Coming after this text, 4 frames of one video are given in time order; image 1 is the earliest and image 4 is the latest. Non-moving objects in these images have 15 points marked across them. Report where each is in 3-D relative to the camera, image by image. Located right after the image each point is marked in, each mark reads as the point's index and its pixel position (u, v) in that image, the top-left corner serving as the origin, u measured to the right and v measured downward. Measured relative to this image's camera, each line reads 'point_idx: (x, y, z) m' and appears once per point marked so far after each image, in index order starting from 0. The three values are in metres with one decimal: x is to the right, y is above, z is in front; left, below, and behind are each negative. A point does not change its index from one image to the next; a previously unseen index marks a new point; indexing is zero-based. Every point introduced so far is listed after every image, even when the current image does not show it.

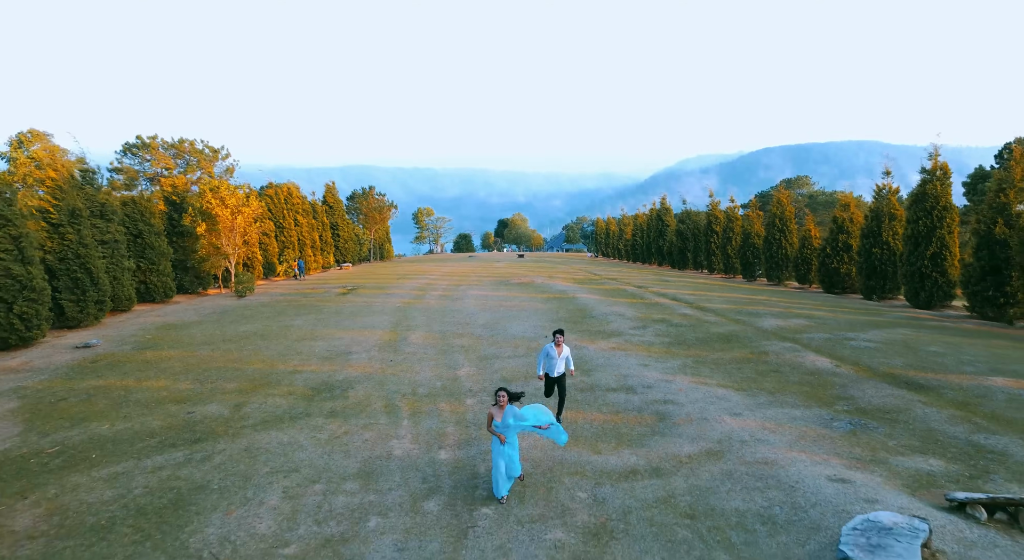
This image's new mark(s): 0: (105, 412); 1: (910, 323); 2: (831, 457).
0: (-7.8, -2.5, +10.0) m
1: (+13.5, -1.5, +17.8) m
2: (+4.3, -2.4, +7.1) m
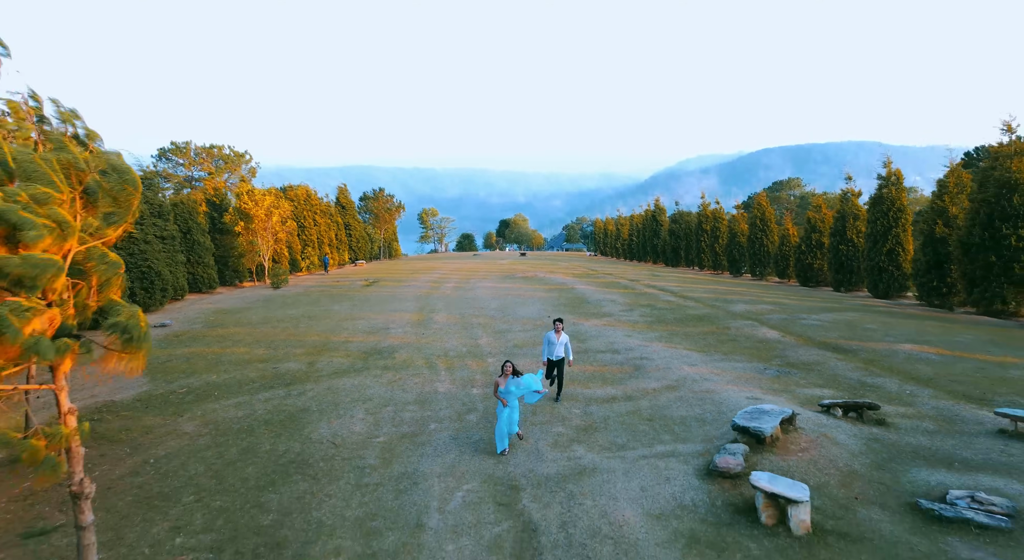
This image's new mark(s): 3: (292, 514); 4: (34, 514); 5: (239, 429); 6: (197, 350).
0: (-7.5, -2.2, +12.8) m
1: (+13.8, -1.1, +20.6) m
2: (+4.6, -2.0, +9.9) m
3: (-2.8, -2.9, +6.6) m
4: (-6.3, -3.1, +6.9) m
5: (-4.8, -2.6, +9.2) m
6: (-8.7, -1.9, +14.5) m
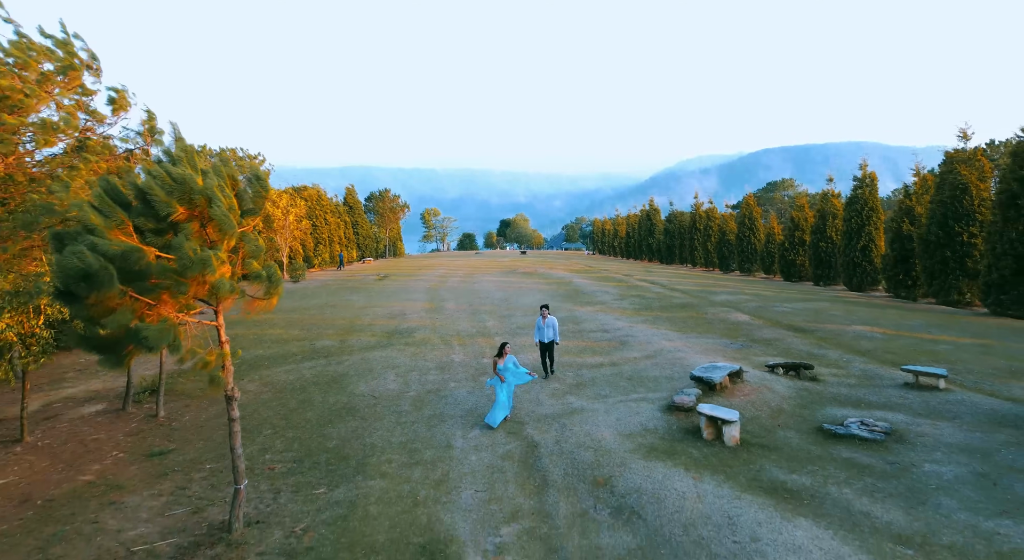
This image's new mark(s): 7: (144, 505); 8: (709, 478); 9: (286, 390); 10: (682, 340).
0: (-7.4, -1.8, +14.9) m
1: (+13.9, -0.8, +22.6) m
2: (+4.7, -1.7, +11.9) m
3: (-2.7, -2.6, +8.6) m
4: (-6.2, -2.8, +9.0) m
5: (-4.7, -2.2, +11.2) m
6: (-8.6, -1.6, +16.5) m
7: (-4.9, -2.9, +7.0) m
8: (+2.5, -2.5, +6.6) m
9: (-4.8, -2.3, +11.1) m
10: (+4.4, -1.6, +13.5) m
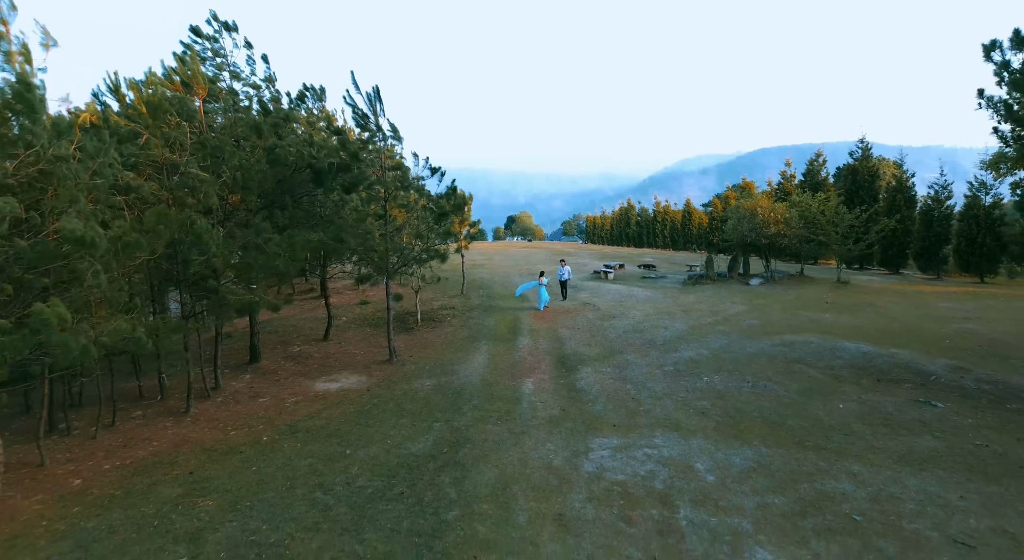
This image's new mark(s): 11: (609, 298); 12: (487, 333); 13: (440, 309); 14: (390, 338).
0: (-6.1, +0.5, +30.6) m
1: (+15.1, +1.5, +38.4) m
2: (+5.9, +0.6, +27.7) m
3: (-1.4, -0.3, +24.4) m
4: (-5.0, -0.4, +24.7) m
5: (-3.5, +0.1, +27.0) m
6: (-7.4, +0.8, +32.3) m
7: (-3.7, -0.6, +22.8) m
8: (+3.7, -0.1, +22.4) m
9: (-3.5, +0.1, +26.8) m
10: (+5.6, +0.8, +29.3) m
11: (+3.5, -0.7, +19.1) m
12: (-0.8, -1.6, +15.4) m
13: (-2.6, -1.1, +18.6) m
14: (-3.1, -1.5, +13.3) m
